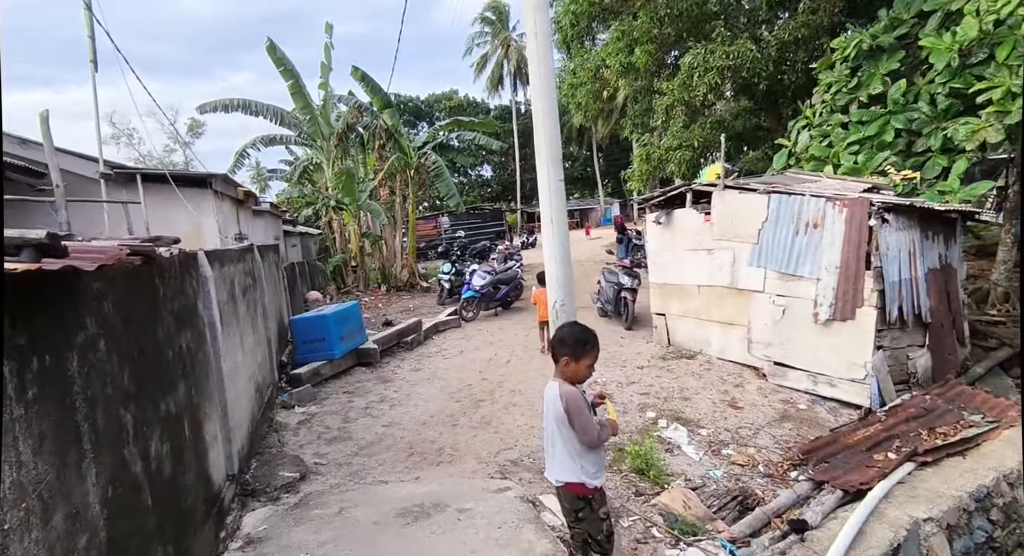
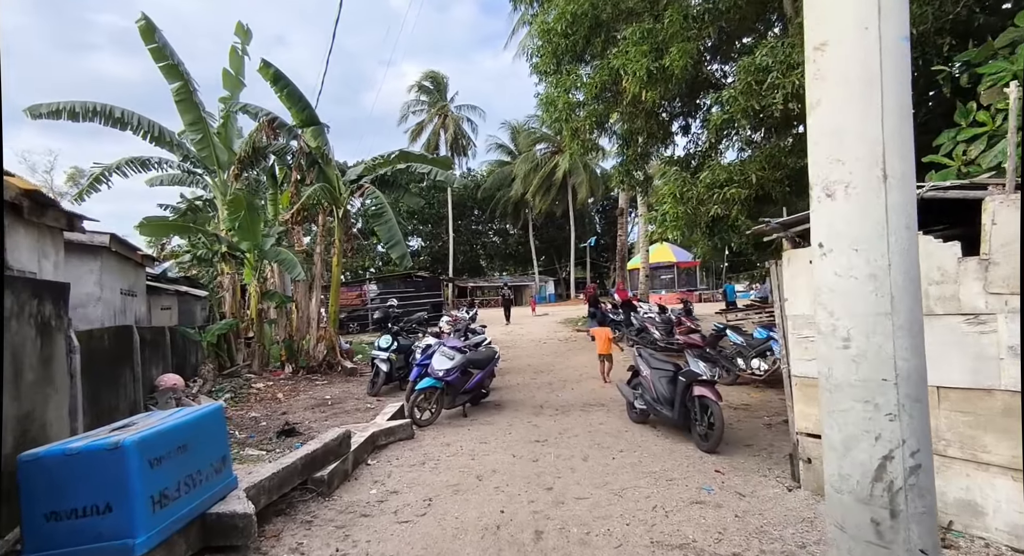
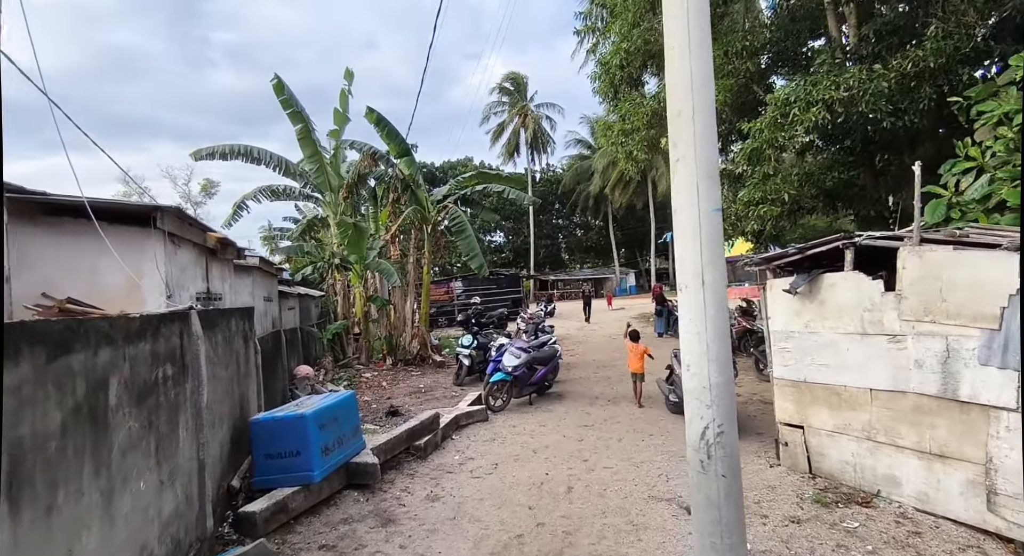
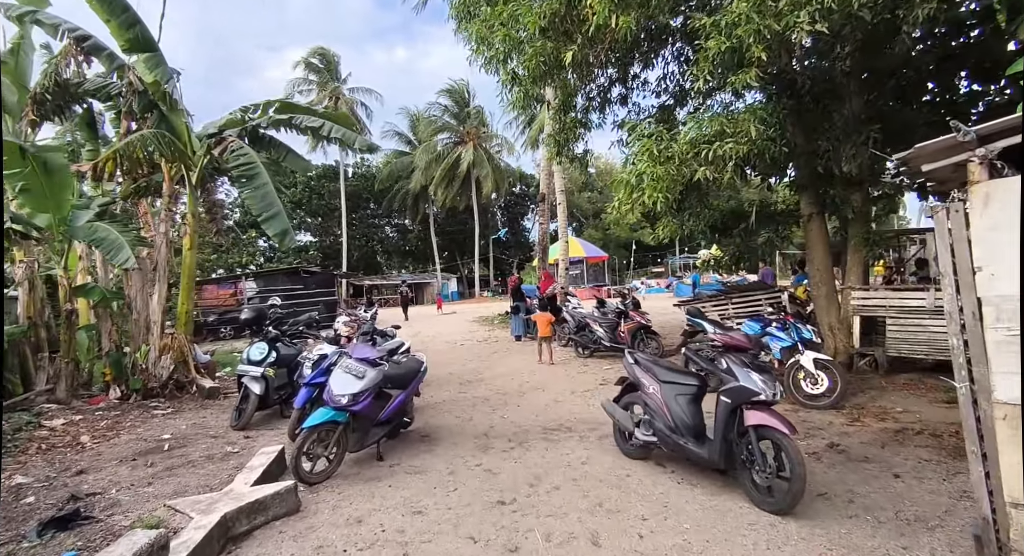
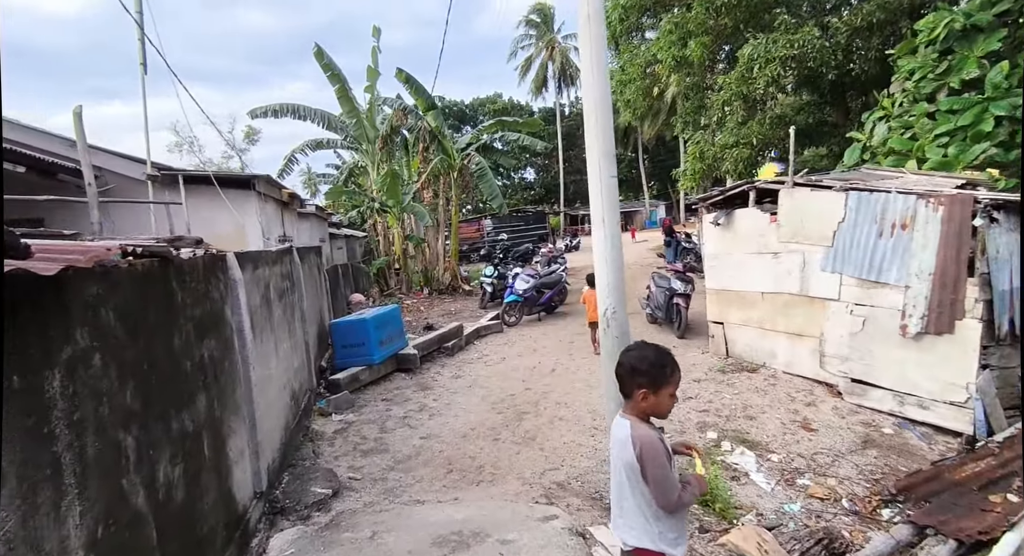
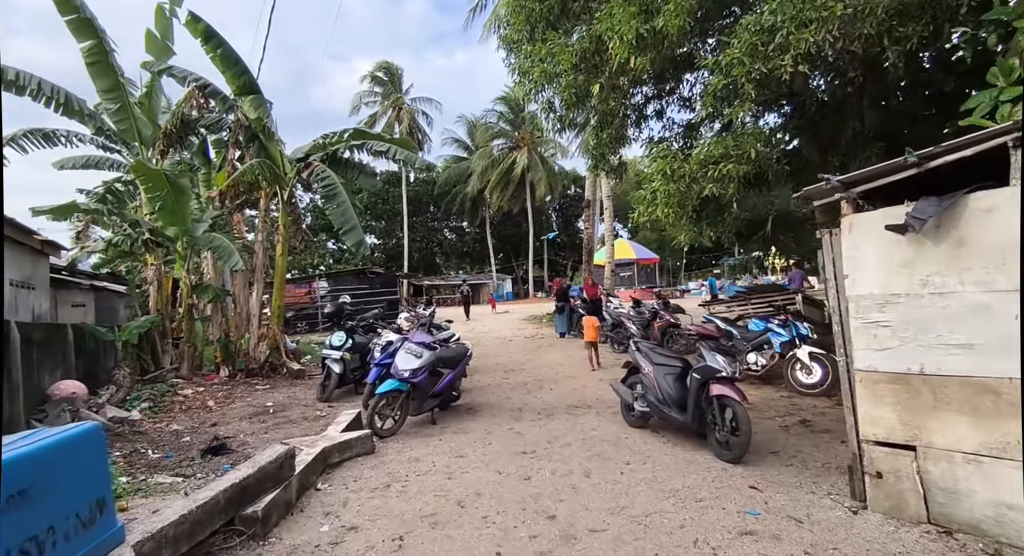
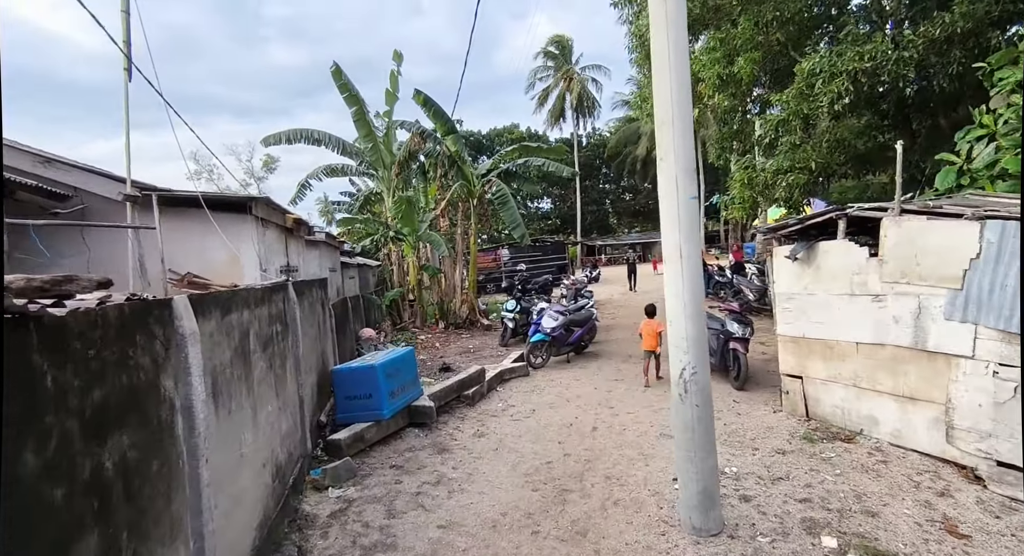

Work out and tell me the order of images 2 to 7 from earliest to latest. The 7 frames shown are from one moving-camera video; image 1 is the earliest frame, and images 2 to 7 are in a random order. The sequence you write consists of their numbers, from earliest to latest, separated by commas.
5, 7, 3, 2, 6, 4
